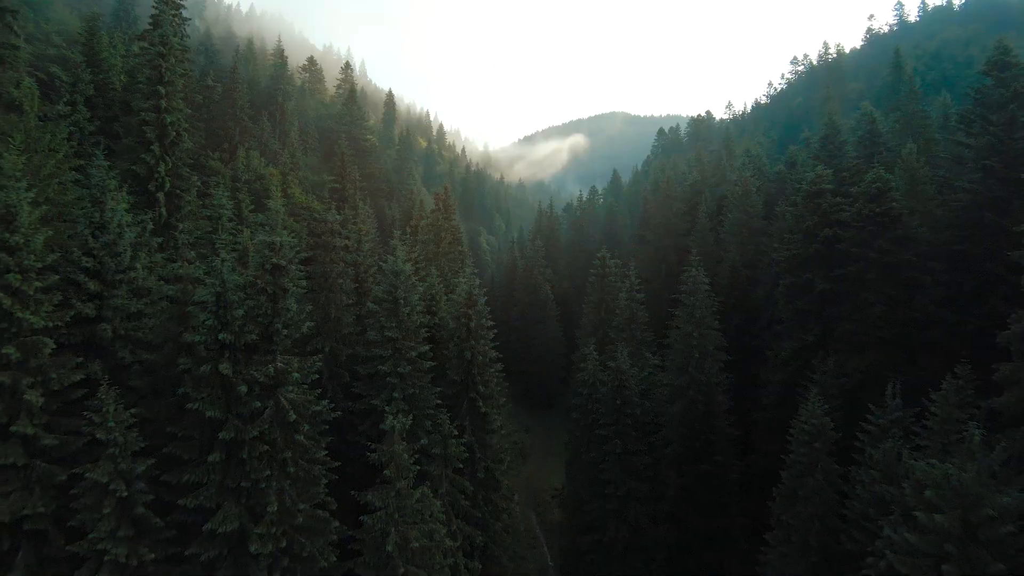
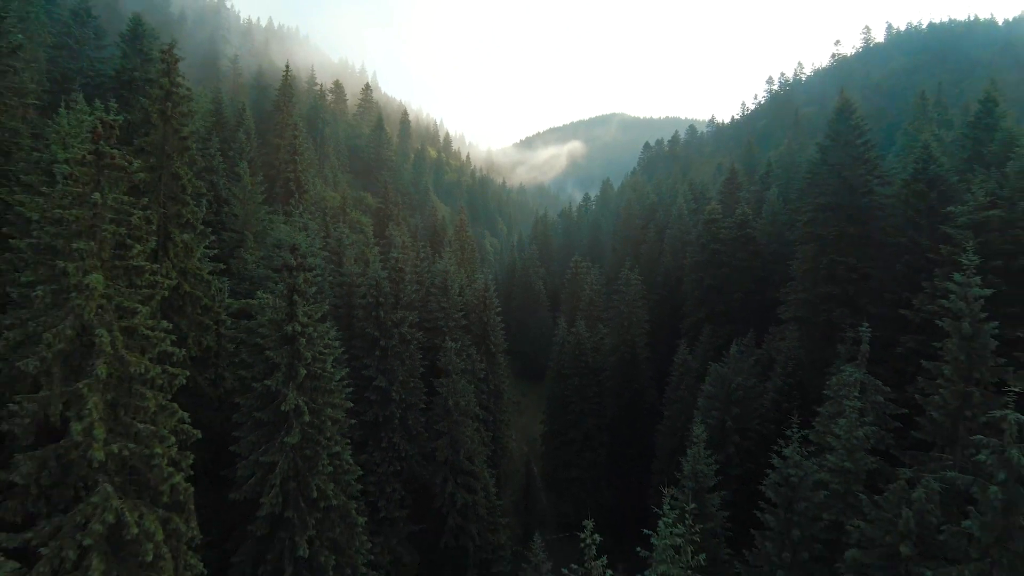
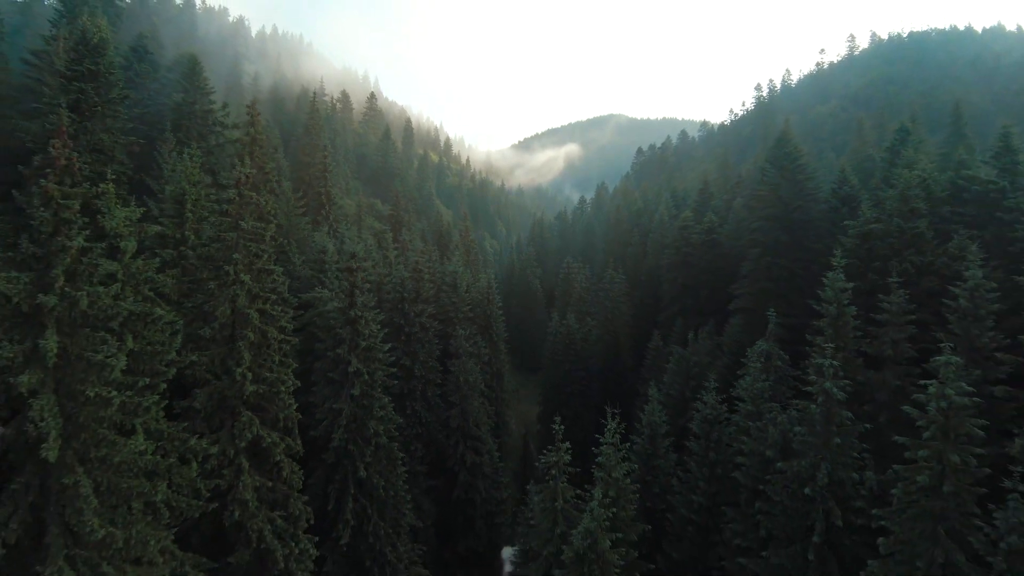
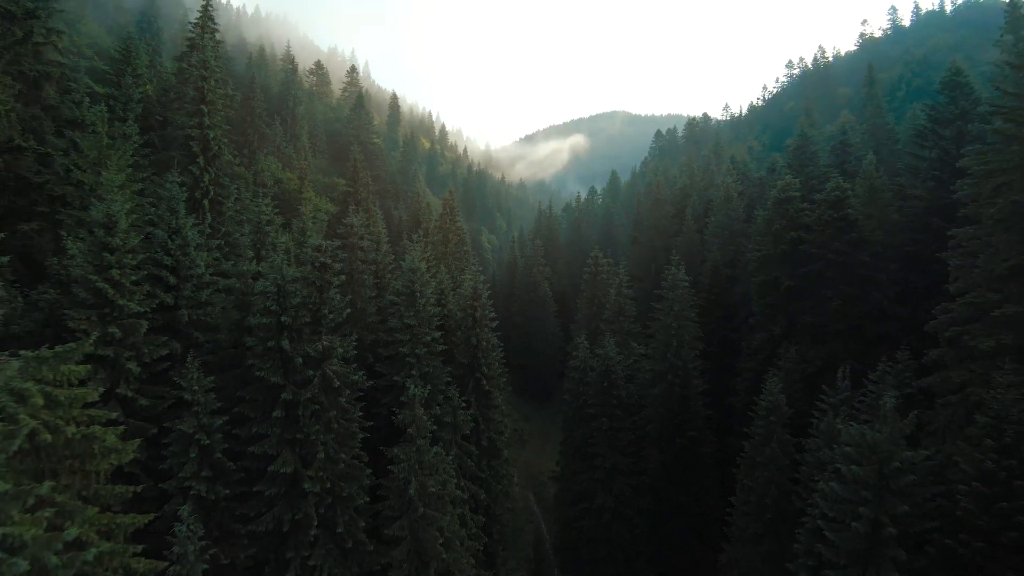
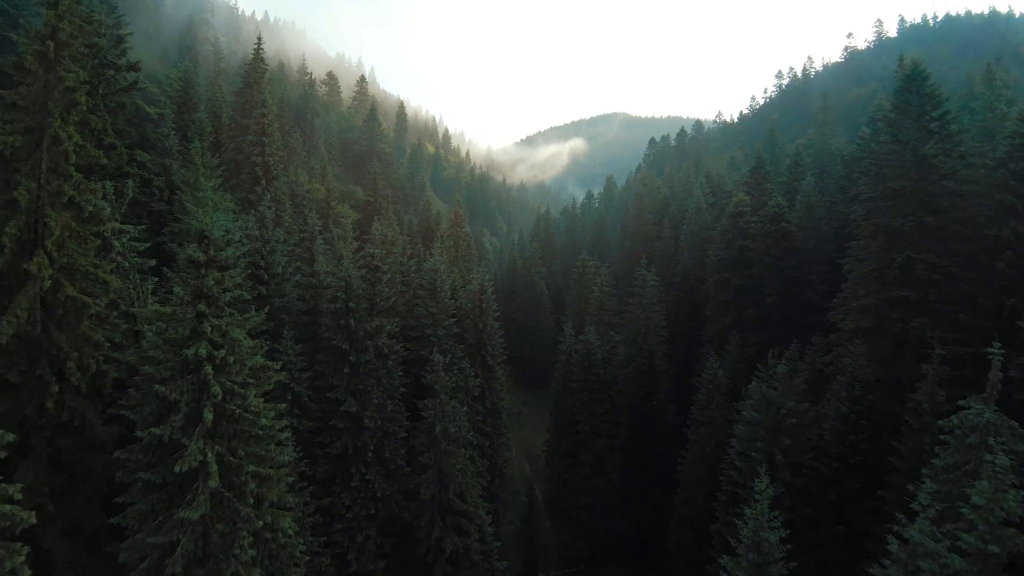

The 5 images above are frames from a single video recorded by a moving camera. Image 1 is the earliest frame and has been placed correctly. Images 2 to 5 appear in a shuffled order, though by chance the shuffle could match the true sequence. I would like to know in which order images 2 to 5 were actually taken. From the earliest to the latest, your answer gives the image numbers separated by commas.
4, 5, 2, 3
